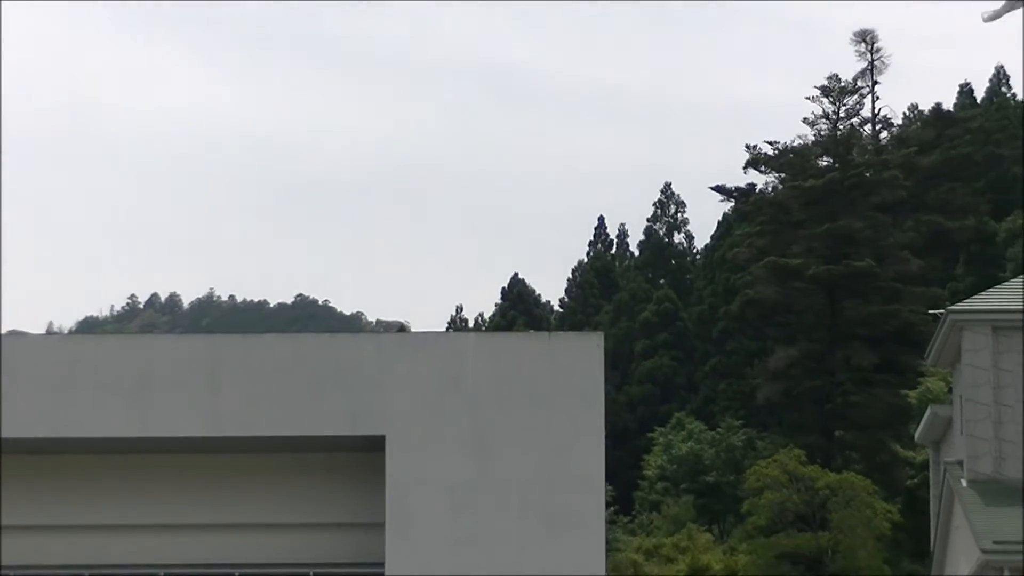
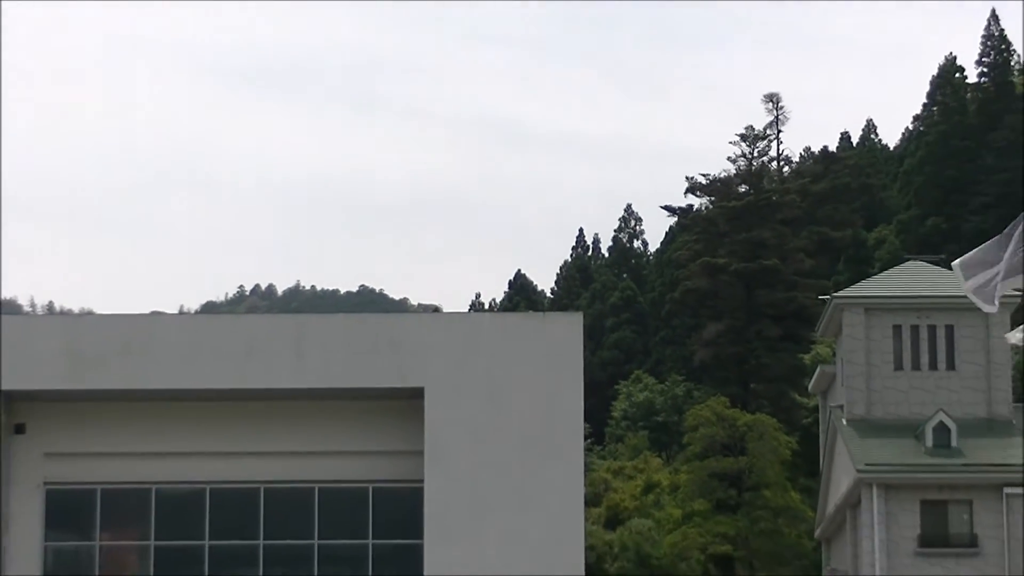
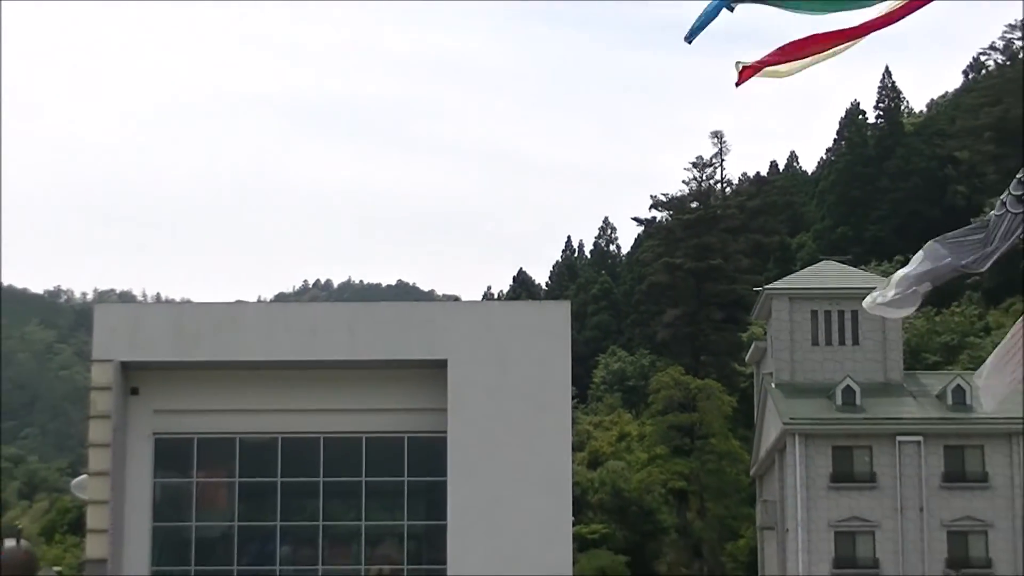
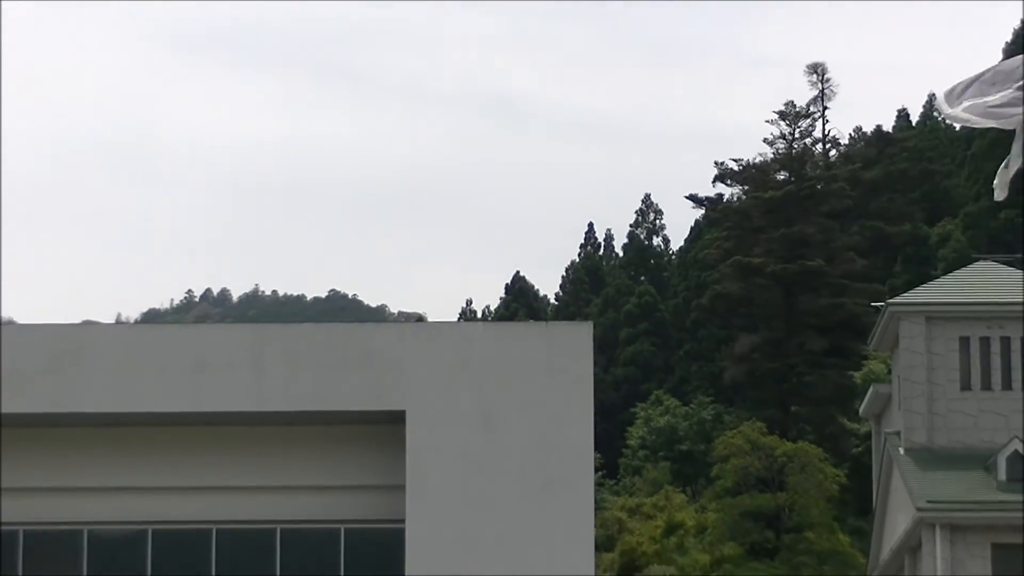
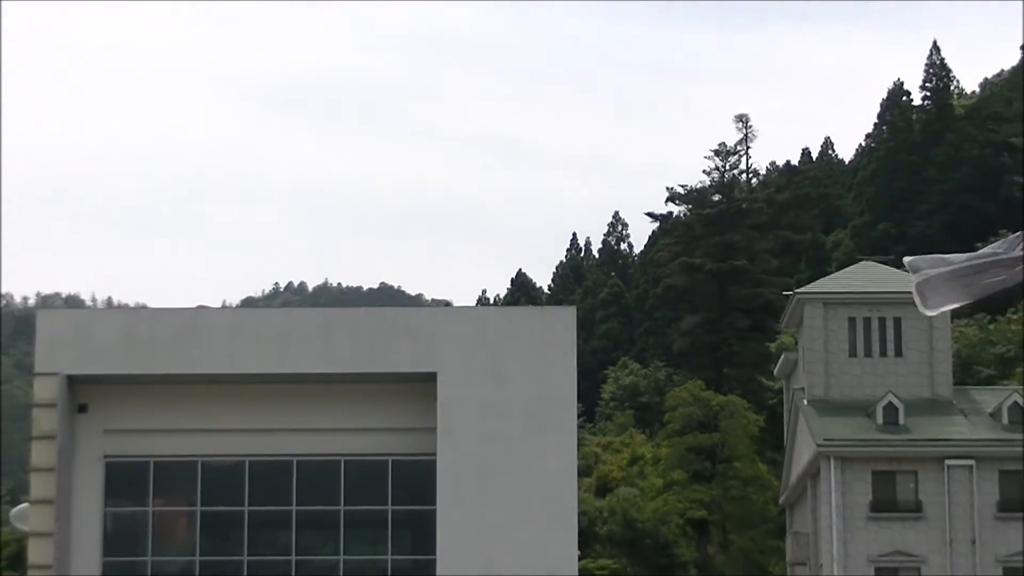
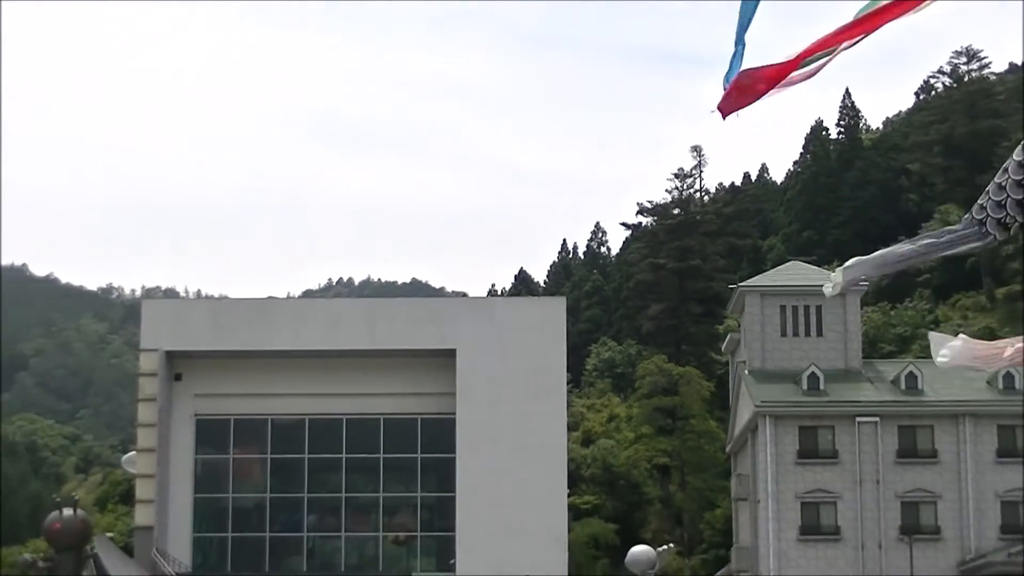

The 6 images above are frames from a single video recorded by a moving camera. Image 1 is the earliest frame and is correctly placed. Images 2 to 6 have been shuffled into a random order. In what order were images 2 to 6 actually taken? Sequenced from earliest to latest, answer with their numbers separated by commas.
4, 2, 5, 3, 6
